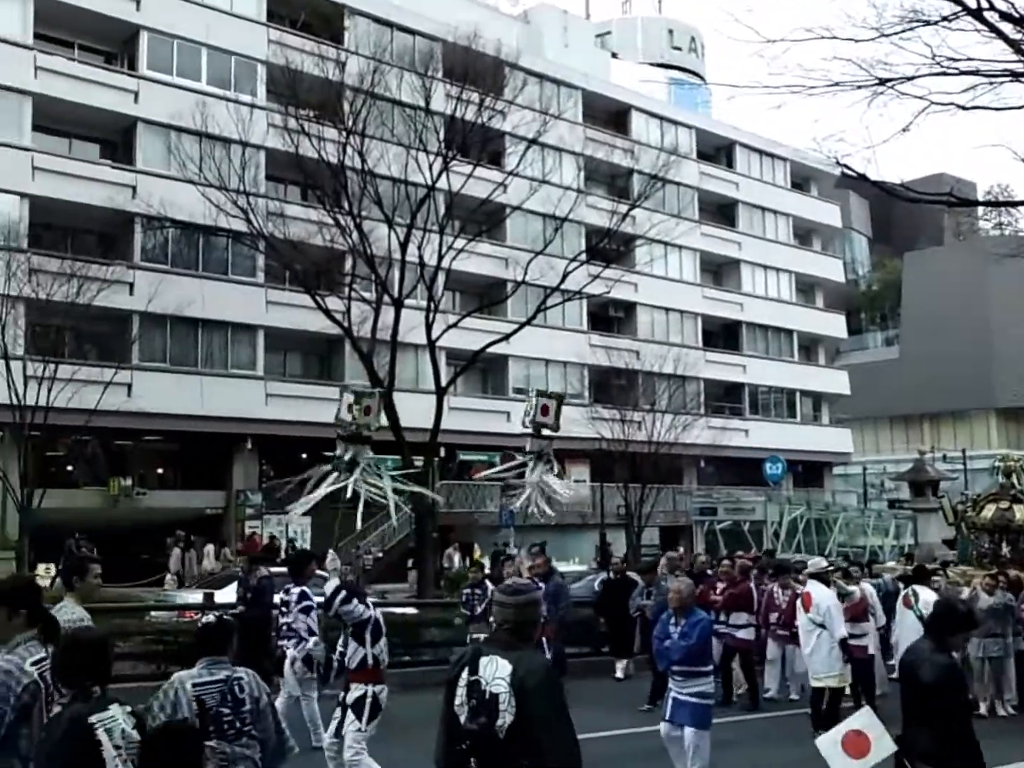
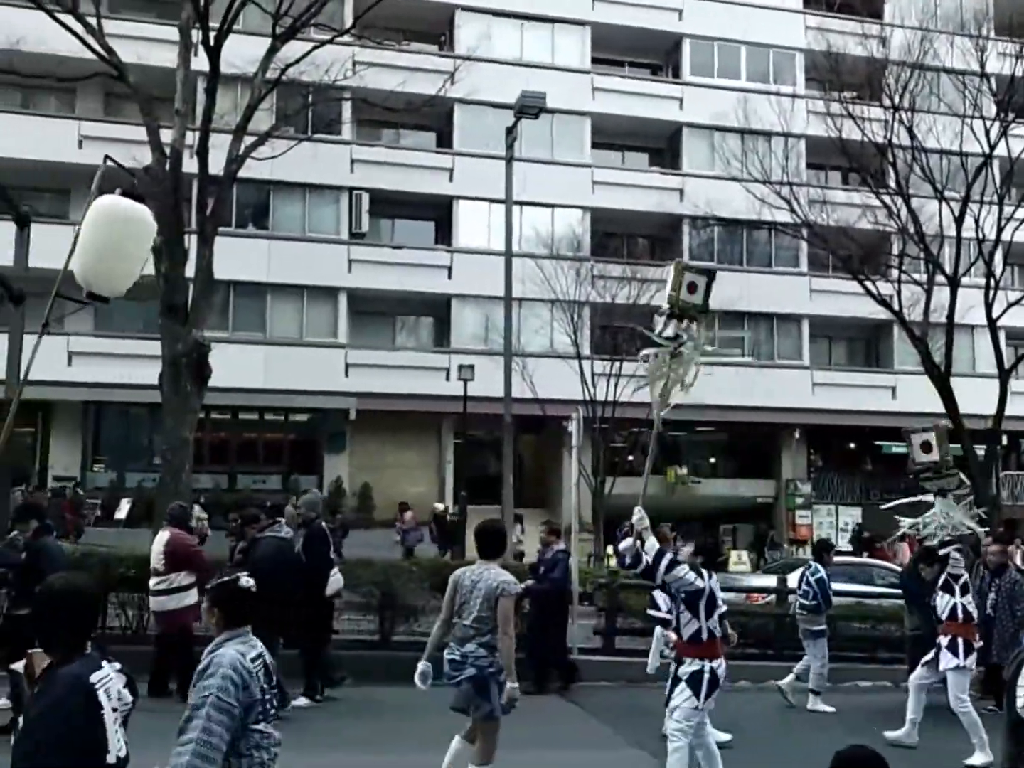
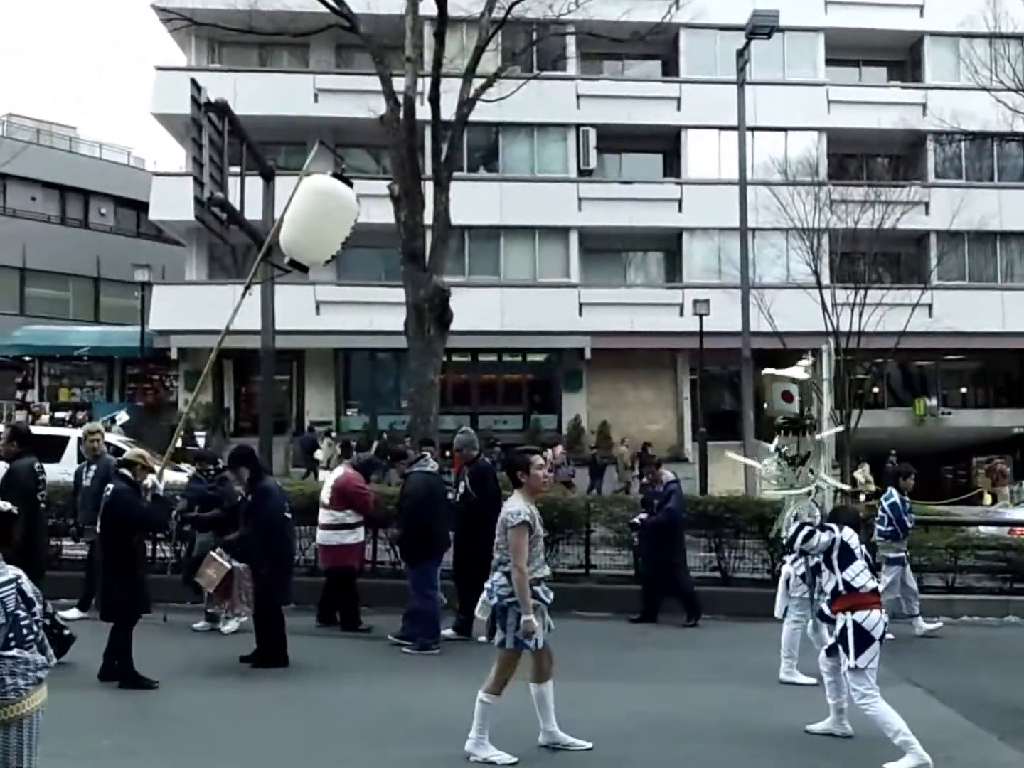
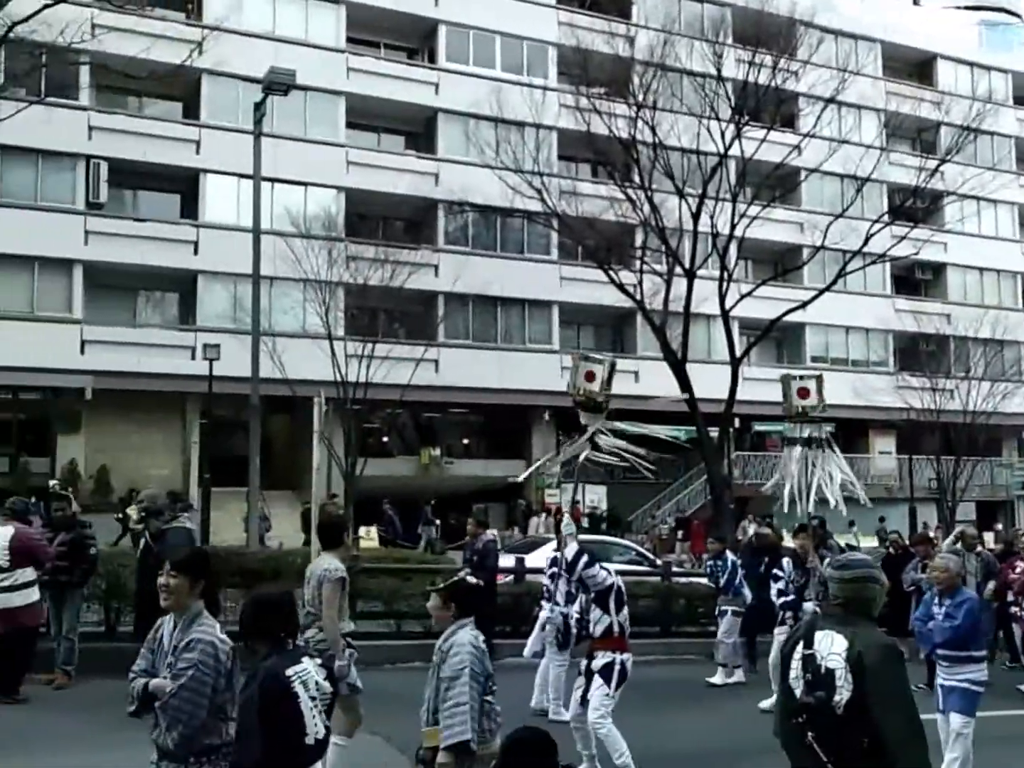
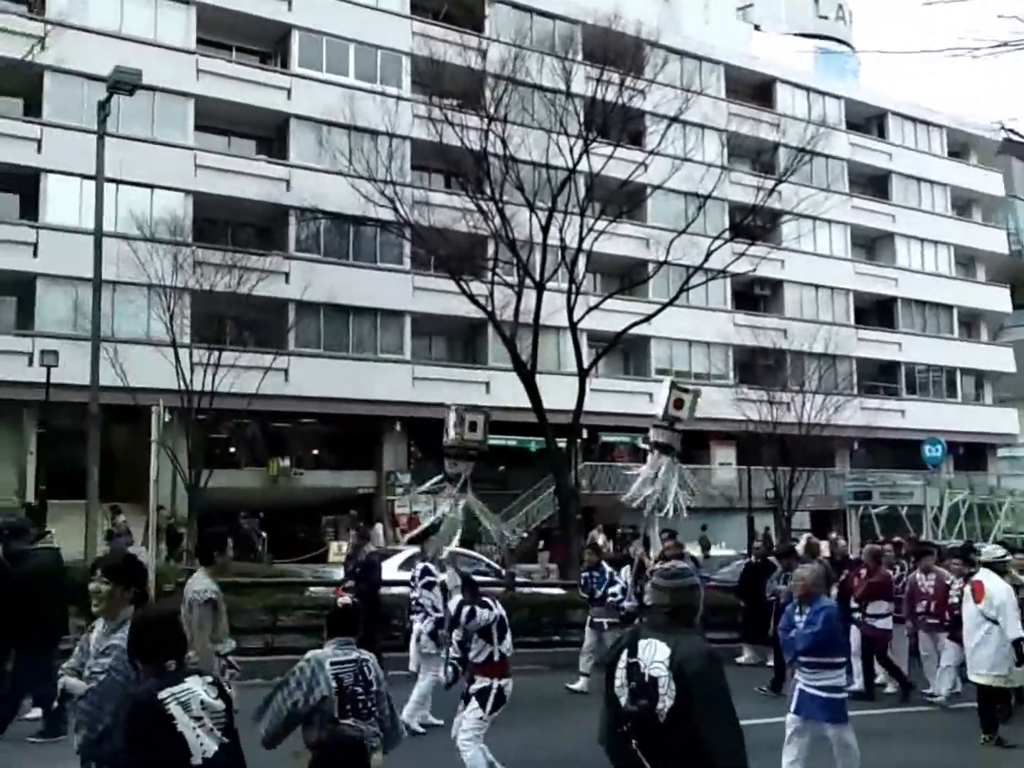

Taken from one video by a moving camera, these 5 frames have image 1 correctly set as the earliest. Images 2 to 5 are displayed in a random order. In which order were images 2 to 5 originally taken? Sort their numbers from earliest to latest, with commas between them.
5, 4, 2, 3
